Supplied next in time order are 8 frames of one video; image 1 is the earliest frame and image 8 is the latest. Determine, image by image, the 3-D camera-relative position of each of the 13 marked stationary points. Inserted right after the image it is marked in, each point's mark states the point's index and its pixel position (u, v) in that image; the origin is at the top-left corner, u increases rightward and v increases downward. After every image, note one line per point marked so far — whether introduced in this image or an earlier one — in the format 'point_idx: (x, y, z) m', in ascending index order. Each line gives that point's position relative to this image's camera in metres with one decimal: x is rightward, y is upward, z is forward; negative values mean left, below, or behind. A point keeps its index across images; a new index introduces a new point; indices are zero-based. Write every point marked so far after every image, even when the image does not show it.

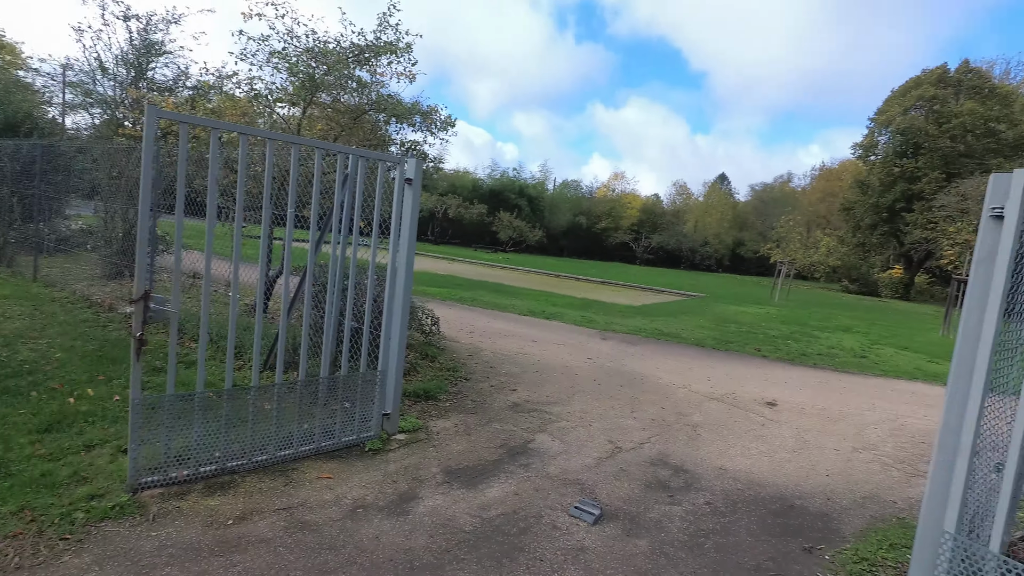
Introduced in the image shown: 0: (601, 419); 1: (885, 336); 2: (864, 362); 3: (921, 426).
0: (+0.9, -1.3, +5.4) m
1: (+9.4, -1.2, +13.6) m
2: (+6.6, -1.4, +10.2) m
3: (+4.6, -1.6, +6.2) m
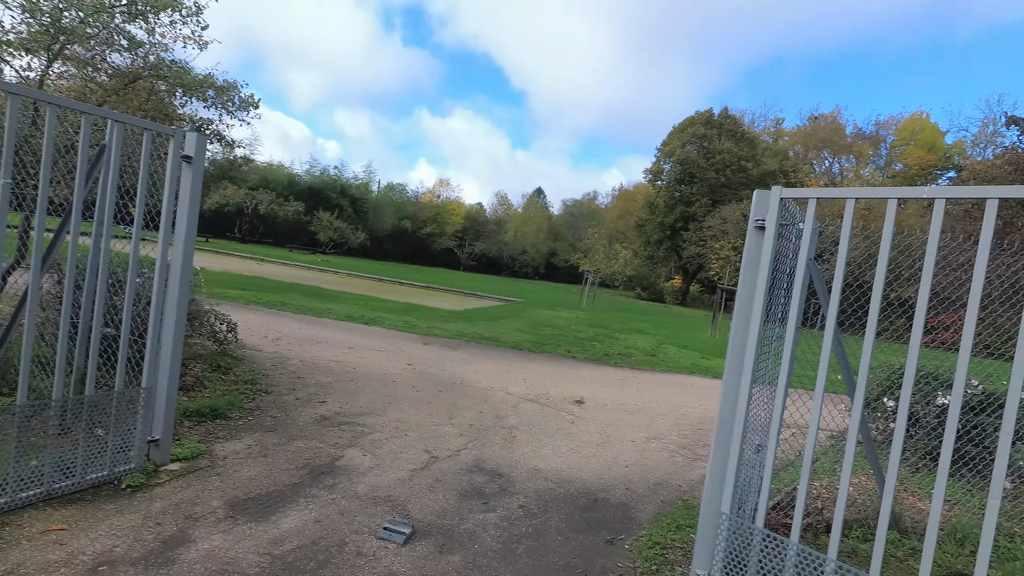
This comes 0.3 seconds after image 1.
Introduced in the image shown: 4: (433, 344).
0: (-0.9, -1.3, +5.2) m
1: (+4.6, -1.4, +15.7) m
2: (+3.0, -1.5, +11.5) m
3: (+2.4, -1.7, +7.1) m
4: (-1.4, -1.0, +9.8) m
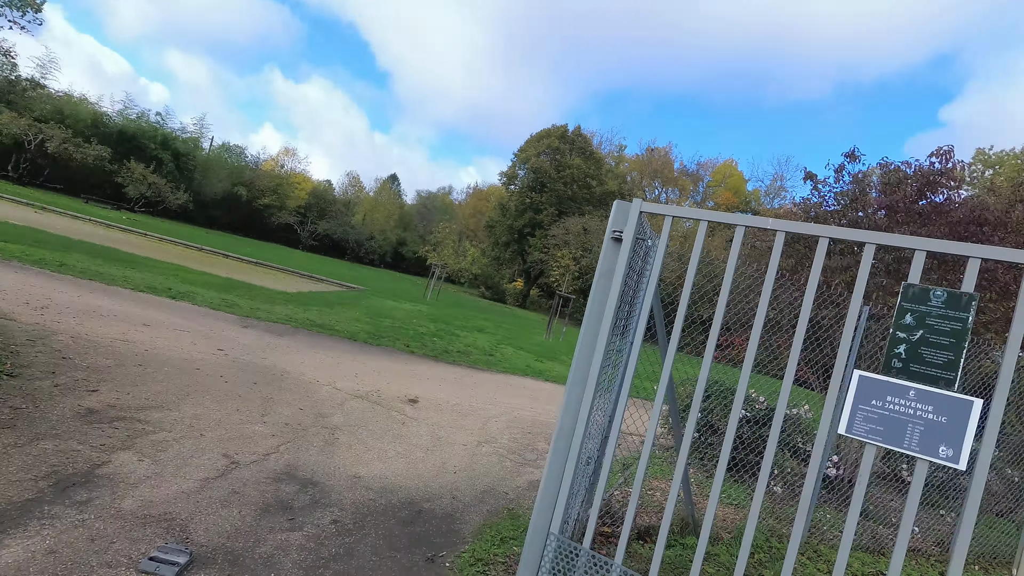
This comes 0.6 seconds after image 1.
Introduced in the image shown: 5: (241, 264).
0: (-2.4, -1.1, +4.4) m
1: (-0.1, -1.5, +16.0) m
2: (-0.4, -1.5, +11.6) m
3: (+0.2, -1.7, +7.2) m
4: (-4.1, -0.6, +8.7) m
5: (-9.8, +0.8, +19.6) m
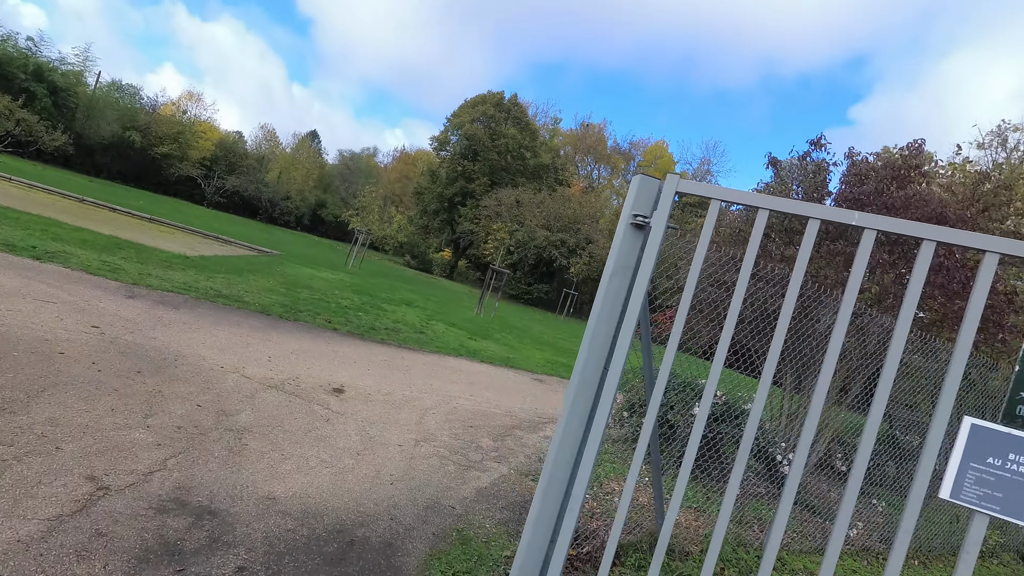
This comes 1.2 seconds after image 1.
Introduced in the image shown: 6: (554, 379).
0: (-2.7, -0.9, +3.4) m
1: (-2.1, -0.7, +15.2) m
2: (-1.8, -1.0, +10.8) m
3: (-0.5, -1.4, +6.5) m
4: (-5.0, -0.1, +7.4) m
5: (-12.1, +2.1, +17.3) m
6: (+0.8, -1.8, +10.7) m
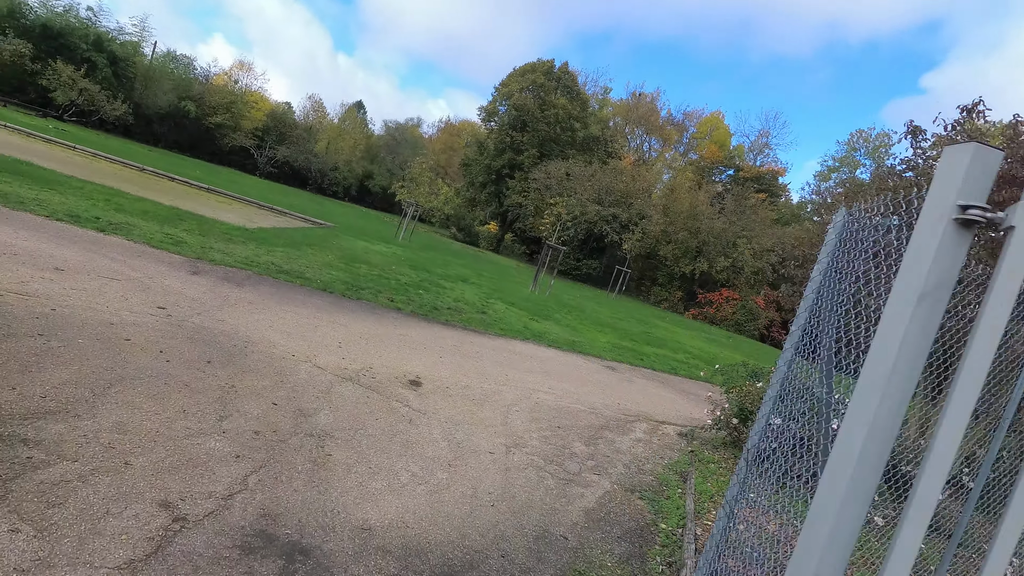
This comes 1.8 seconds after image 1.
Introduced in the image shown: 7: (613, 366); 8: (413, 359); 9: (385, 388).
0: (-2.0, -0.8, +2.9) m
1: (-0.5, 0.0, +14.7) m
2: (-0.5, -0.6, +10.3) m
3: (+0.4, -1.3, +6.0) m
4: (-4.0, +0.2, +7.1) m
5: (-10.2, +3.1, +17.3) m
6: (+2.1, -1.5, +10.0) m
7: (+1.8, -1.4, +9.6) m
8: (-1.1, -0.8, +6.0) m
9: (-1.1, -0.9, +4.9) m
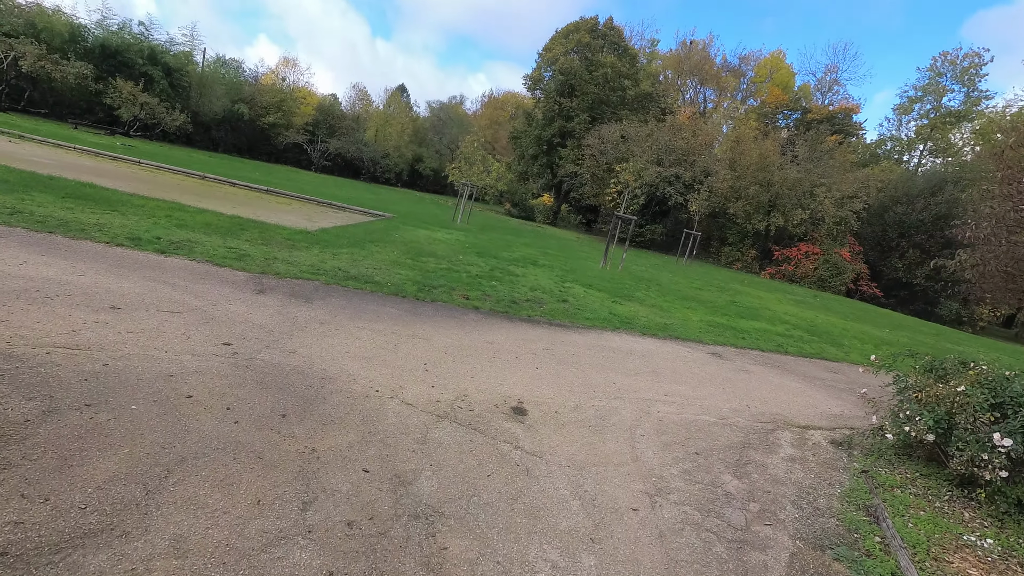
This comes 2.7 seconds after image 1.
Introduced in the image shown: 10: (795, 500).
0: (-1.2, -1.1, +2.2) m
1: (+1.4, +0.4, +13.7) m
2: (+0.9, -0.3, +9.4) m
3: (+1.5, -1.2, +5.0) m
4: (-2.9, 0.0, +6.5) m
5: (-8.3, +3.0, +17.2) m
6: (+3.6, -1.0, +8.8) m
7: (+3.2, -1.0, +8.4) m
8: (0.0, -0.8, +5.1) m
9: (-0.2, -1.0, +4.1) m
10: (+2.1, -1.5, +3.9) m
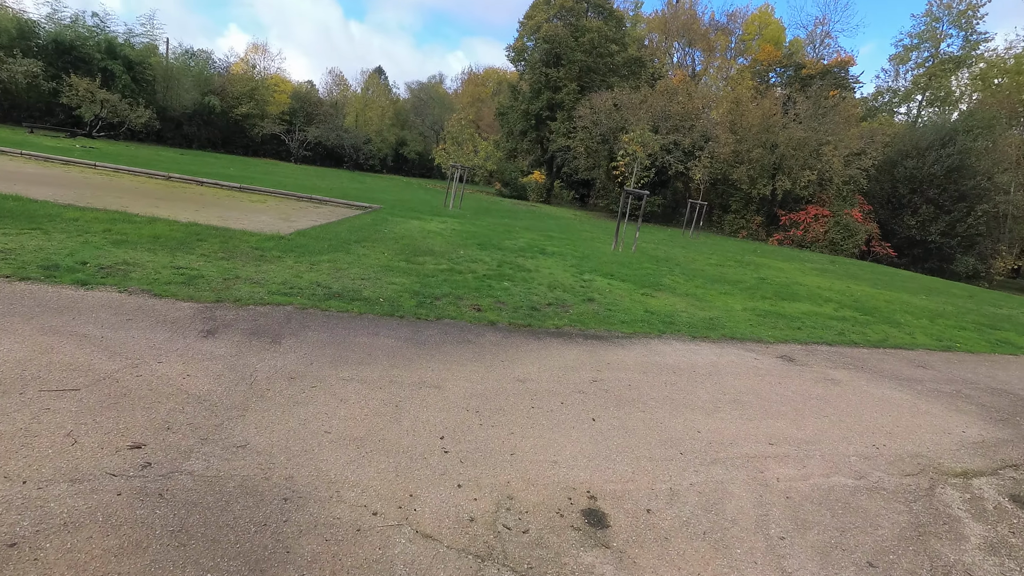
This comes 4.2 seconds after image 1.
0: (-0.7, -1.5, +0.7) m
1: (+1.5, +0.7, +12.1) m
2: (+1.2, -0.3, +7.8) m
3: (+1.9, -1.3, +3.5) m
4: (-2.6, -0.4, +4.8) m
5: (-8.4, +2.7, +15.3) m
6: (+3.9, -0.9, +7.3) m
7: (+3.6, -0.9, +6.9) m
8: (+0.3, -1.0, +3.6) m
9: (+0.2, -1.3, +2.5) m
10: (+2.5, -1.6, +2.4) m
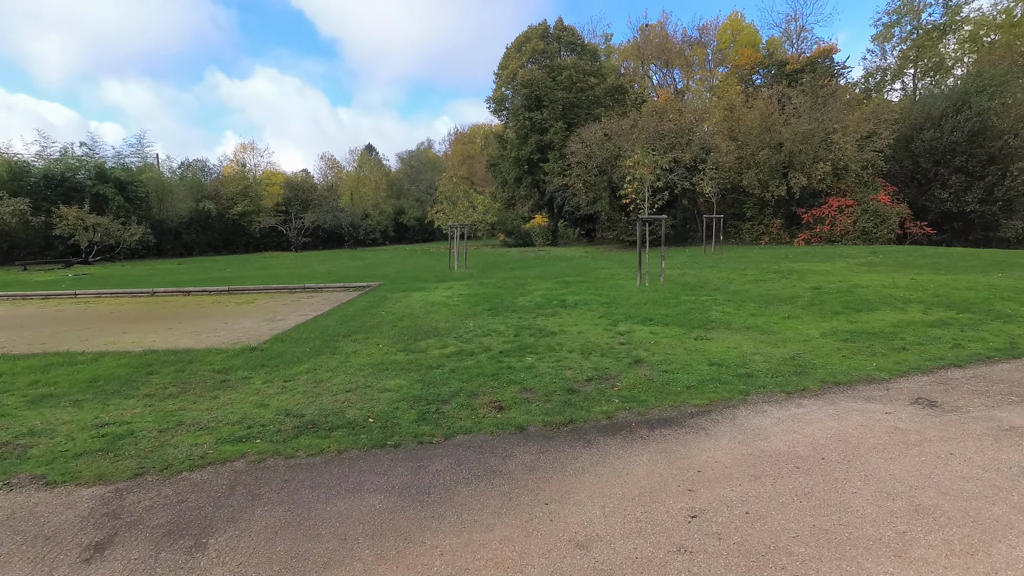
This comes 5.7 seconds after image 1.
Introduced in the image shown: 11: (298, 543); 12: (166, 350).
0: (-0.5, -1.9, -1.1) m
1: (+1.8, -0.3, +10.4) m
2: (+1.5, -1.0, +6.0) m
3: (+2.2, -1.5, +1.6) m
4: (-2.3, -1.5, +3.2) m
5: (-8.1, -0.4, +14.1) m
6: (+4.2, -1.0, +5.4) m
7: (+3.9, -1.0, +5.1) m
8: (+0.6, -1.5, +1.8) m
9: (+0.5, -1.7, +0.8) m
10: (+2.8, -1.6, +0.6) m
11: (-1.2, -1.4, +3.1) m
12: (-5.0, -0.9, +7.8) m
